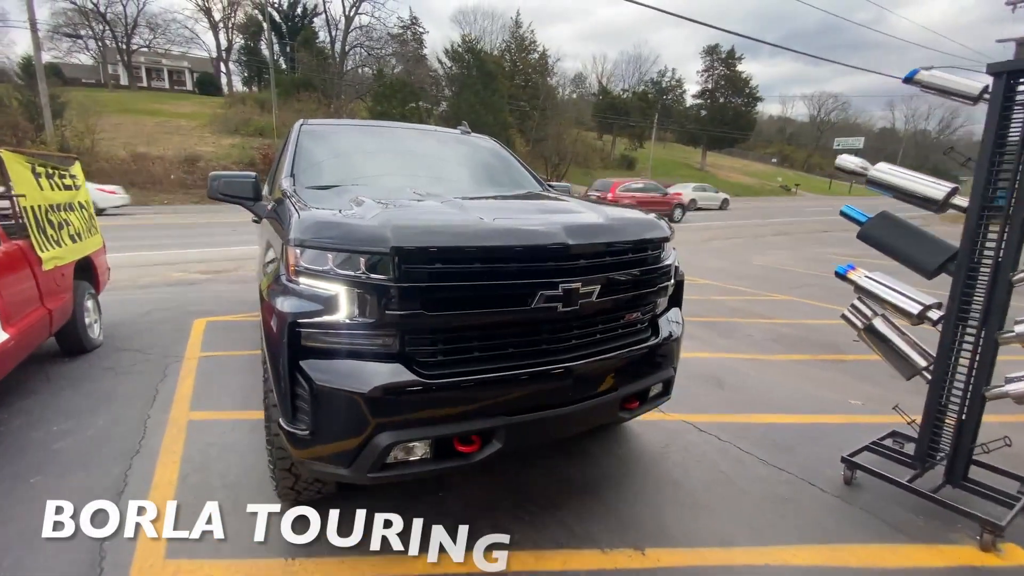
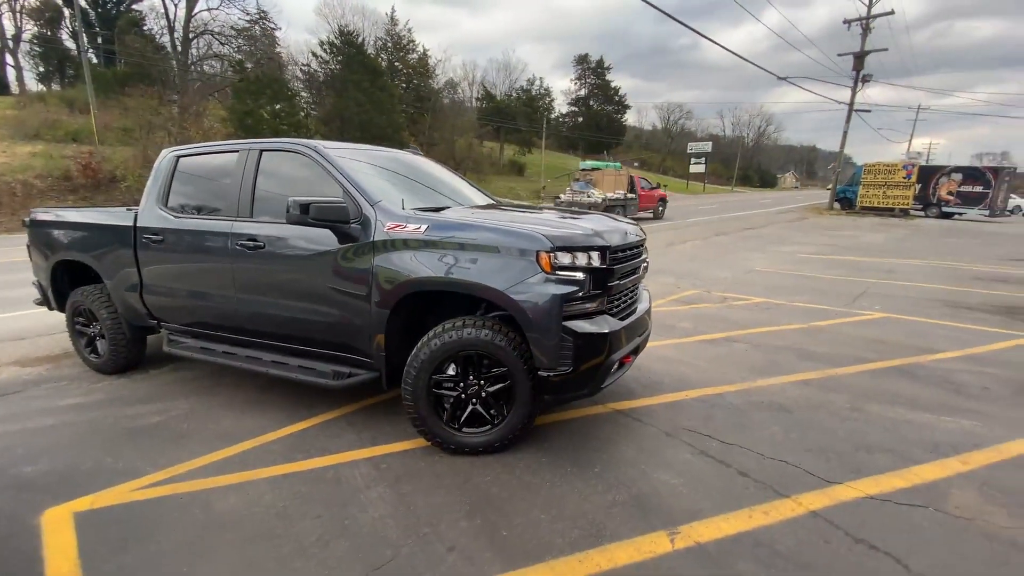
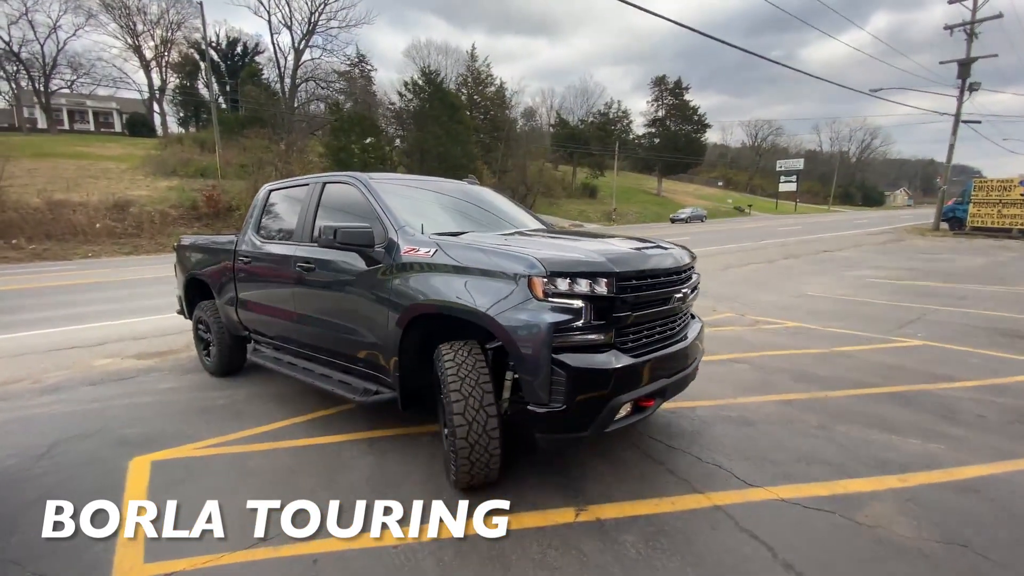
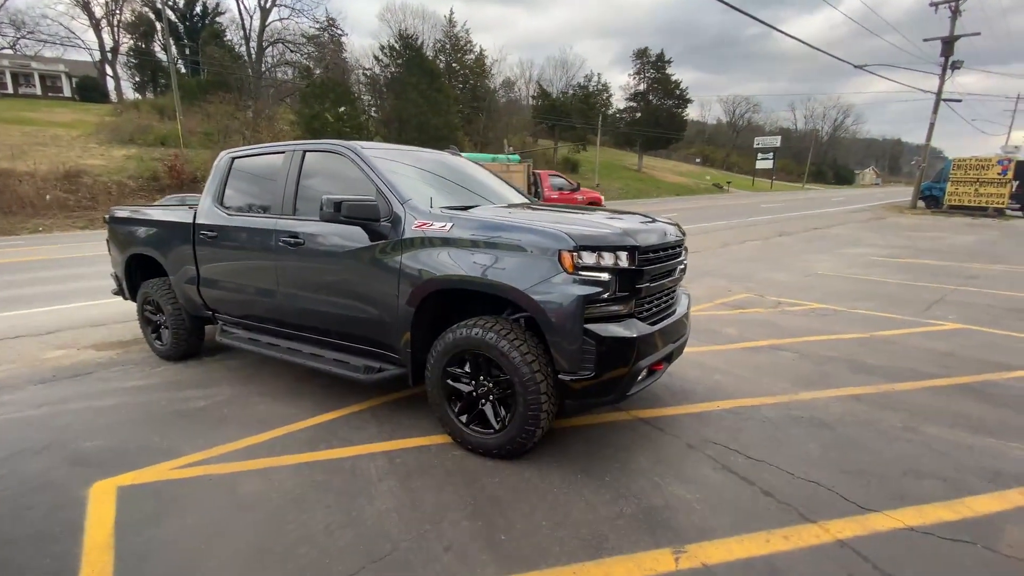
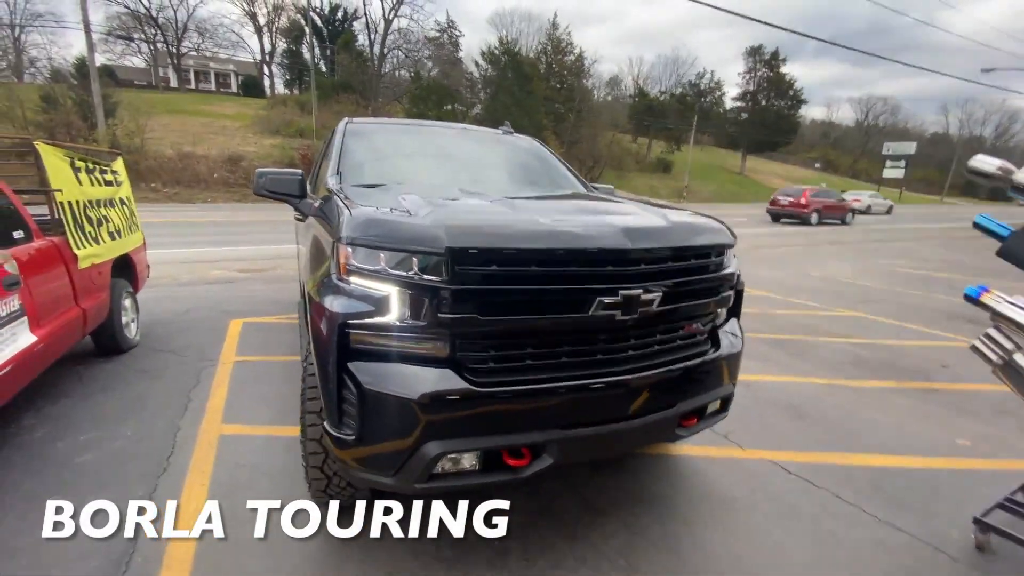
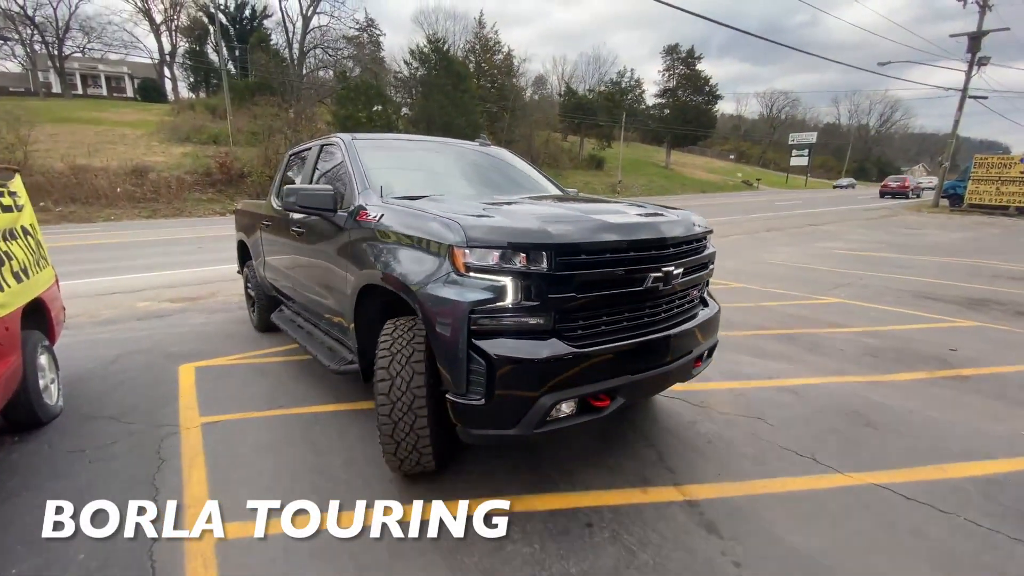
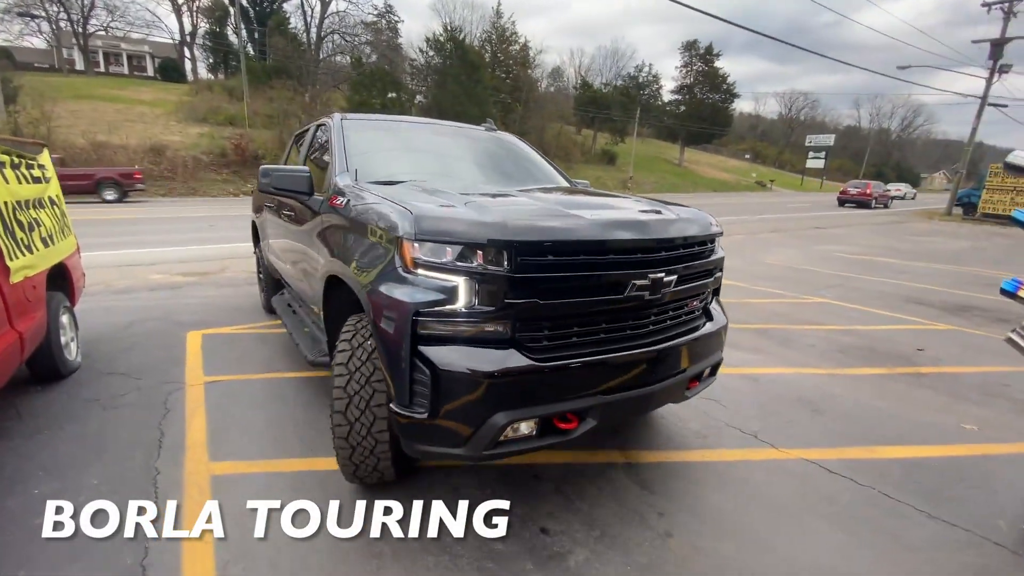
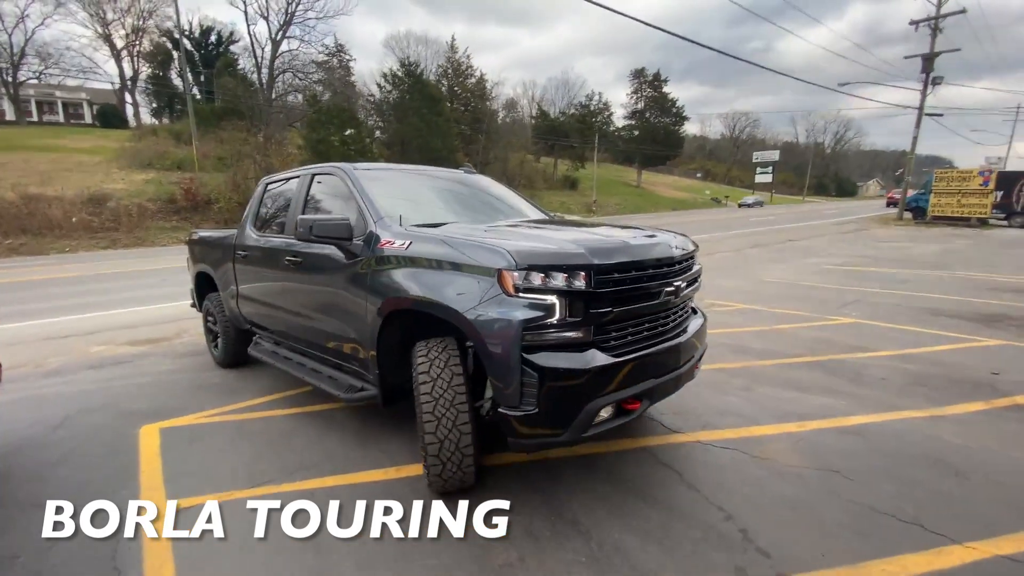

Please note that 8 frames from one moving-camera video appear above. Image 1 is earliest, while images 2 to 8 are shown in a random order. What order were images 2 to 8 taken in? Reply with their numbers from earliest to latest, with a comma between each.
5, 7, 6, 8, 3, 4, 2
